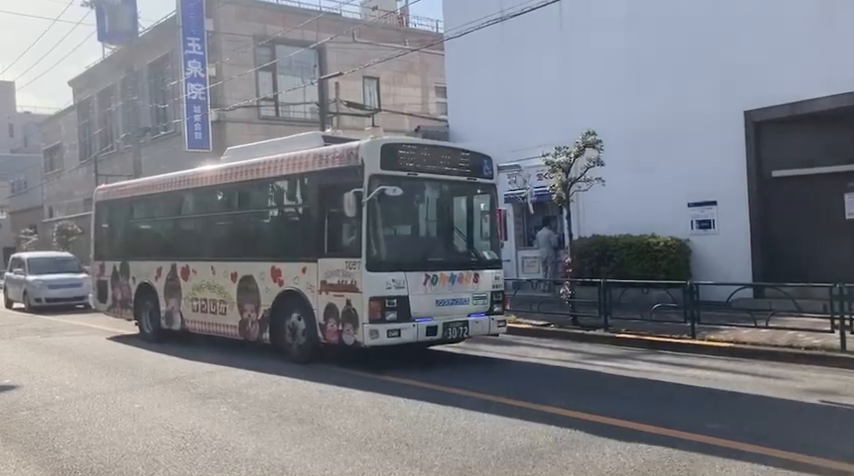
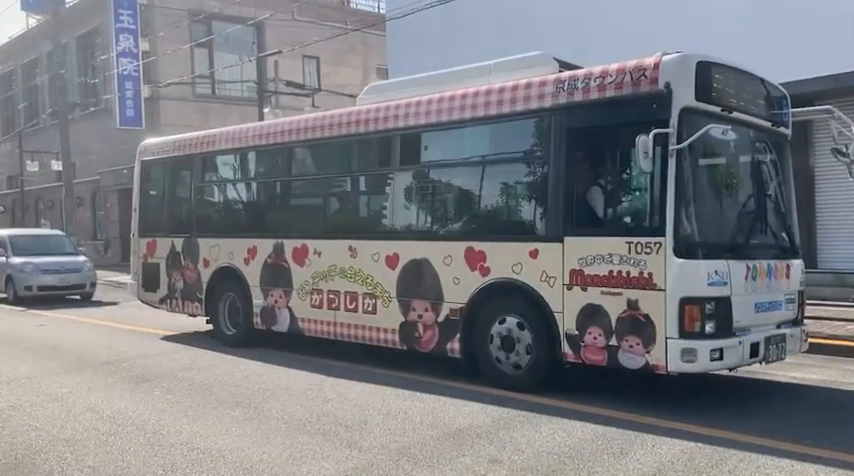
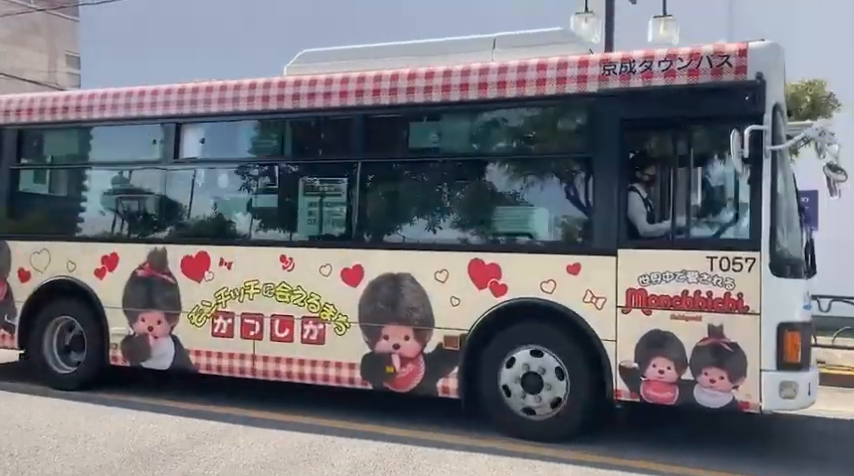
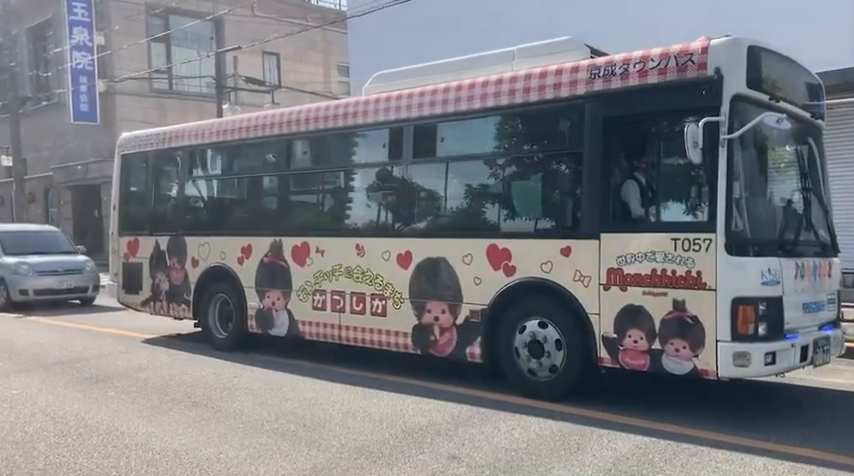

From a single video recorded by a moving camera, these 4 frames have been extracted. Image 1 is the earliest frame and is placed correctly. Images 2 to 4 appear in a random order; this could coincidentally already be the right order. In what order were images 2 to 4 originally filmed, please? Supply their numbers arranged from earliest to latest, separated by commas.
2, 4, 3
